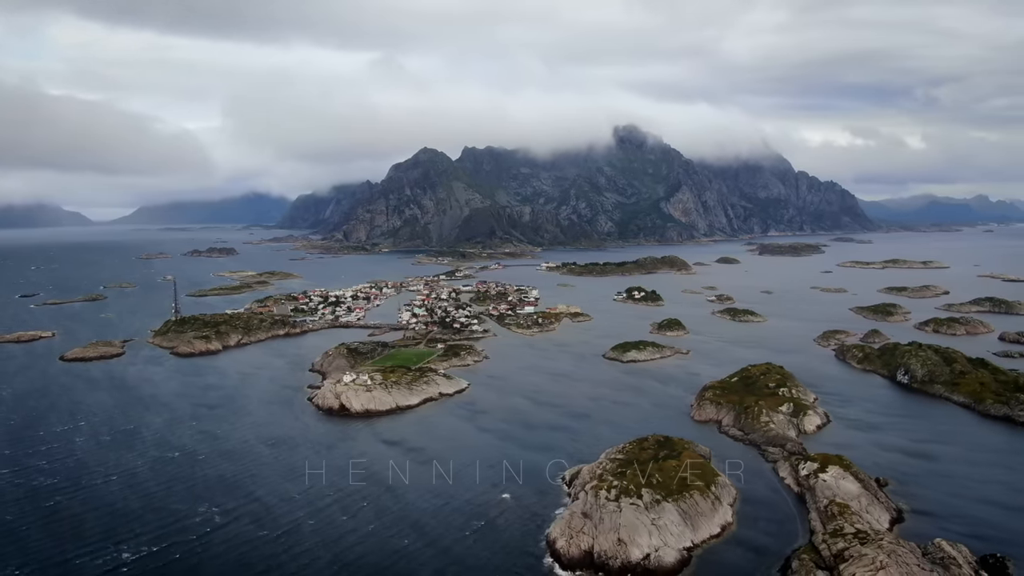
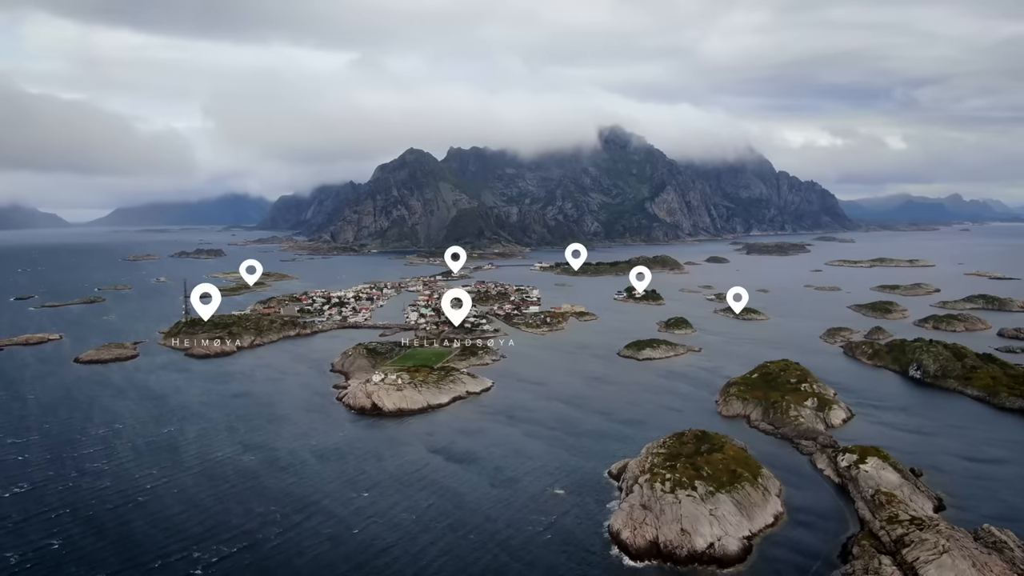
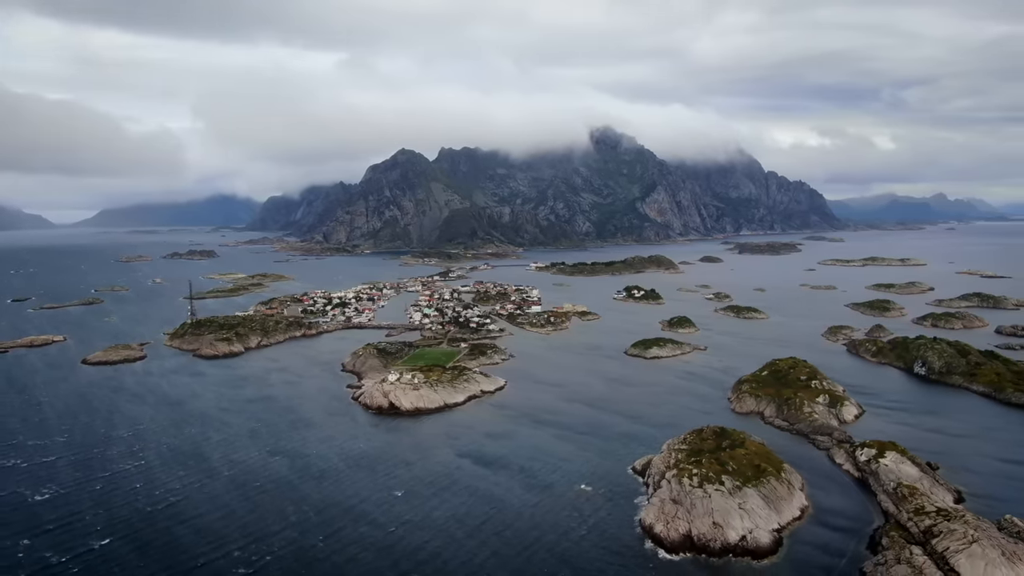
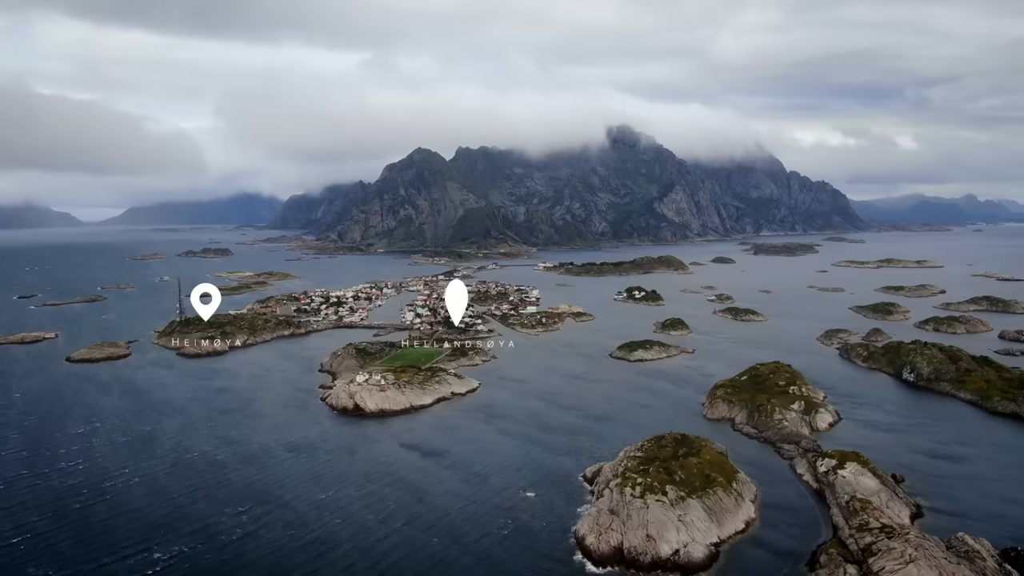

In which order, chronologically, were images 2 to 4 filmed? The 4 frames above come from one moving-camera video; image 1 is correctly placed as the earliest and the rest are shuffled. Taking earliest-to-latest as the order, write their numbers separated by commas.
4, 2, 3
